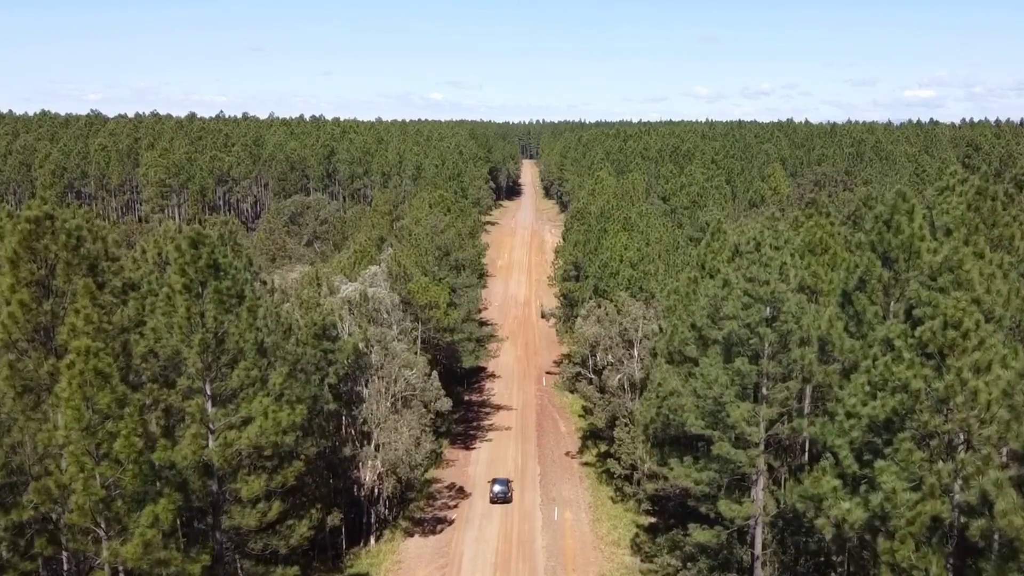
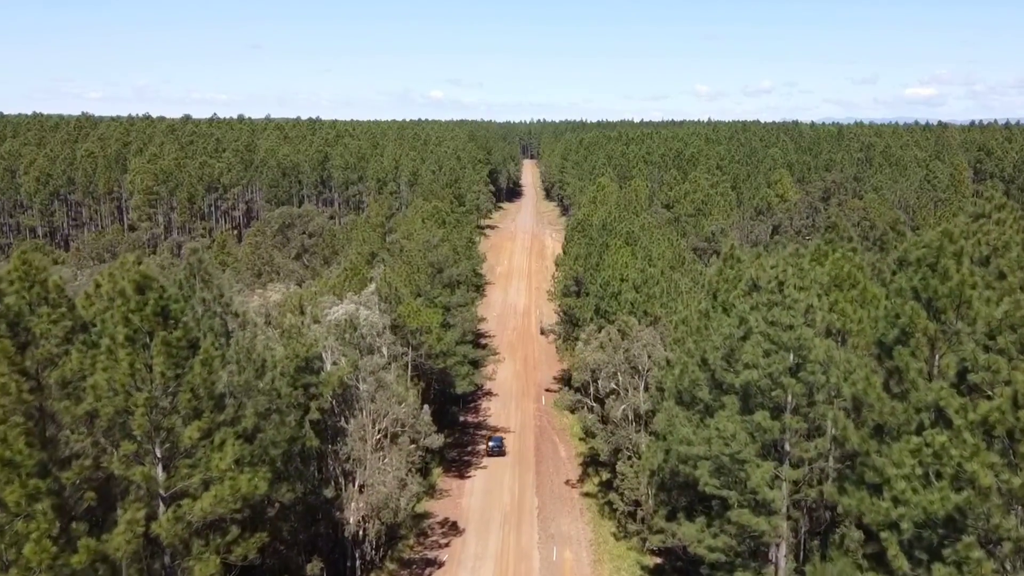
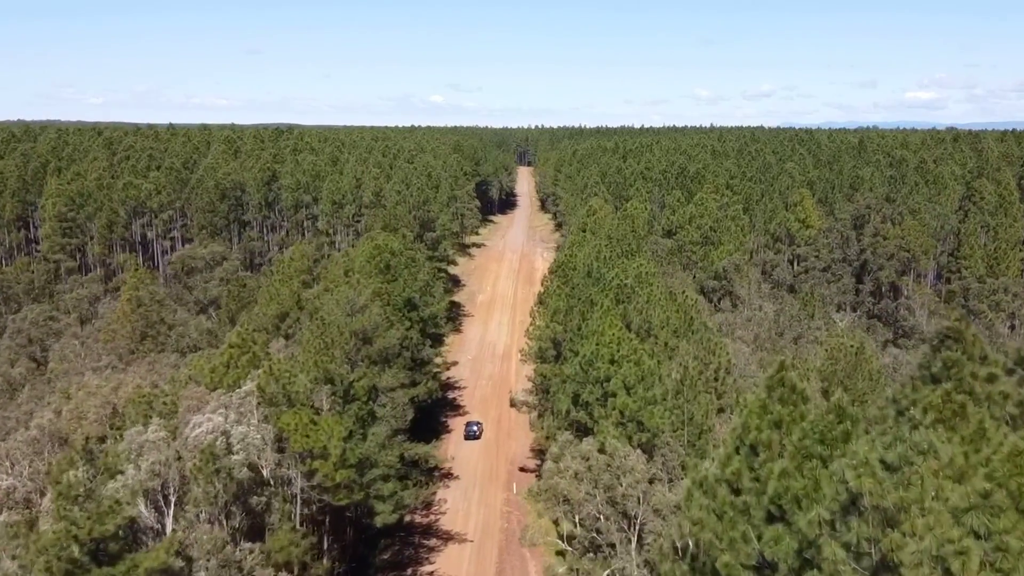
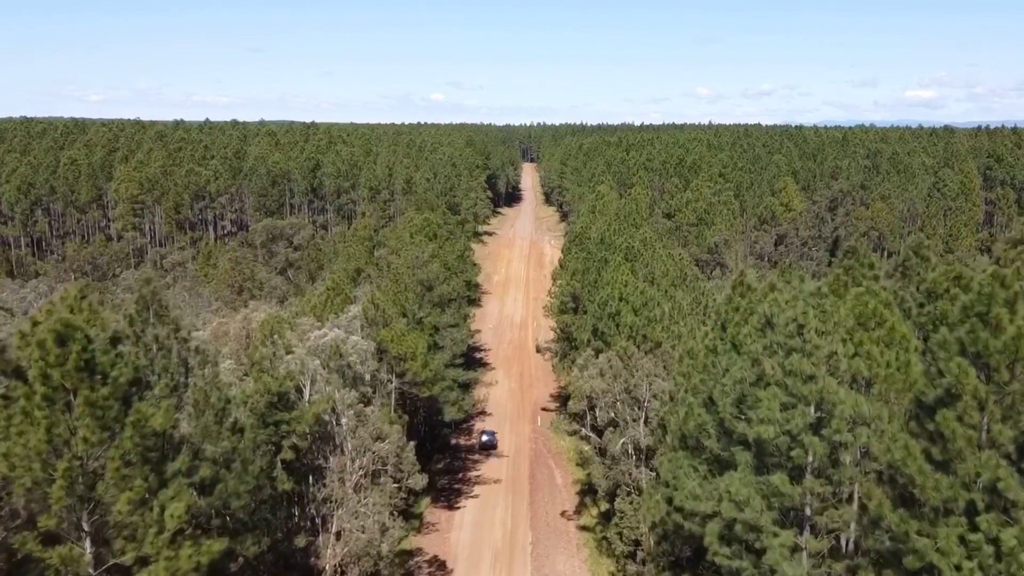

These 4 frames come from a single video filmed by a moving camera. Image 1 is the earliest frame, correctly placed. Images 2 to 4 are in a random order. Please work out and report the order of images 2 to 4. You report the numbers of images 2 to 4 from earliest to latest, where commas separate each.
2, 4, 3
